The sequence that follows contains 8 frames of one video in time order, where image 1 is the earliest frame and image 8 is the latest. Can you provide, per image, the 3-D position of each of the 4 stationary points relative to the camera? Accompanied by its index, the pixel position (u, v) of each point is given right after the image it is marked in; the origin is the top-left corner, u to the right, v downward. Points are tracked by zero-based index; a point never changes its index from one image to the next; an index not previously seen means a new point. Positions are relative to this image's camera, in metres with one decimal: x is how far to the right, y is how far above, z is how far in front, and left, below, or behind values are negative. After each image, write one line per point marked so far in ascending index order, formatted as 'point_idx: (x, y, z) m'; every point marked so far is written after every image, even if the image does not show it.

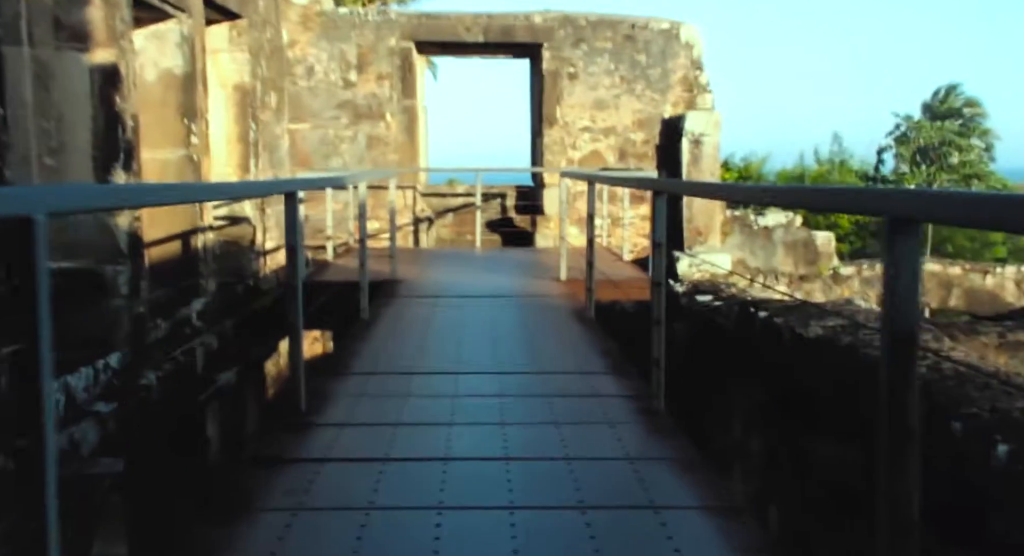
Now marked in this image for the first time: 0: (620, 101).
0: (+0.9, +1.5, +7.8) m
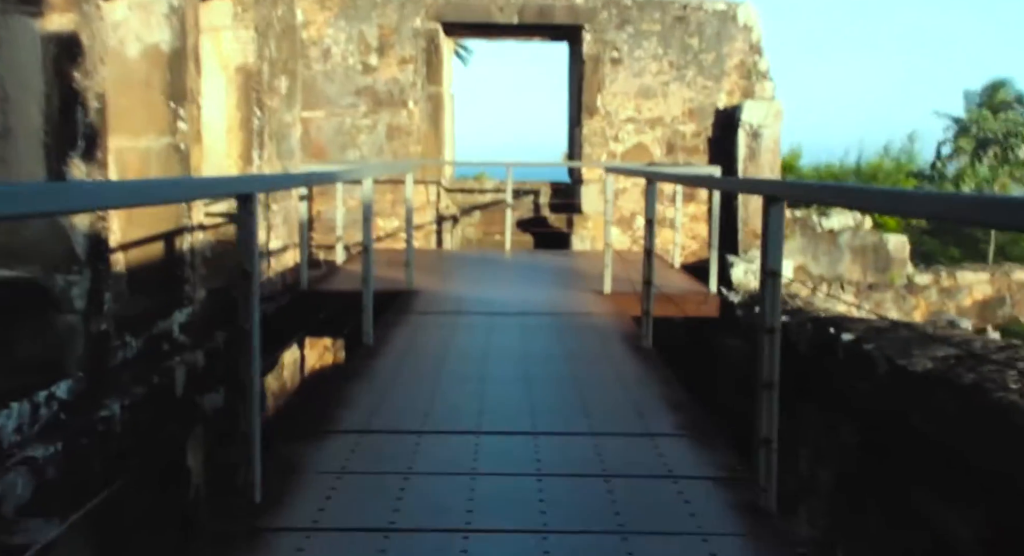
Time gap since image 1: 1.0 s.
0: (+1.2, +1.5, +7.0) m
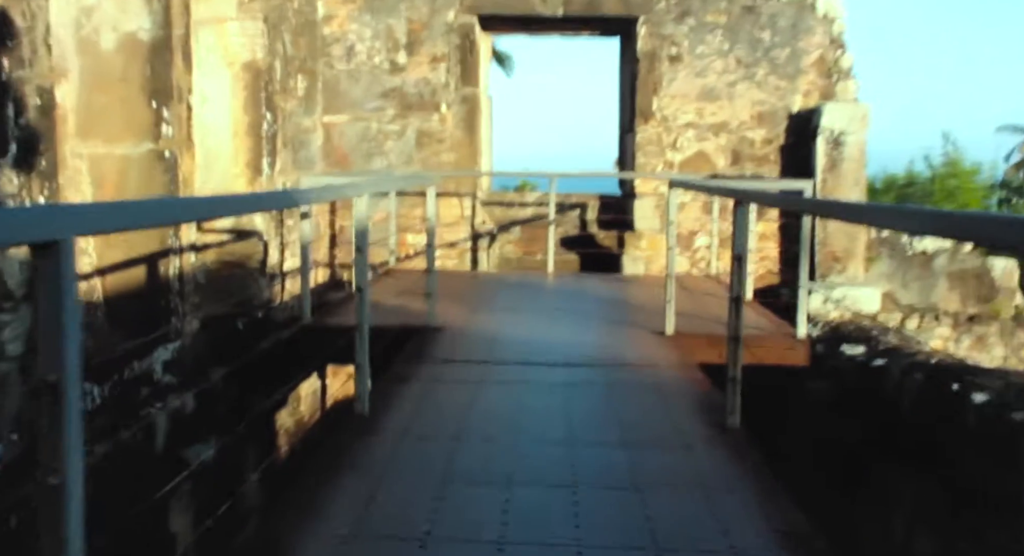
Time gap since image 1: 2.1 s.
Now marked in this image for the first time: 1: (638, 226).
0: (+1.5, +1.3, +6.2) m
1: (+0.9, +0.4, +6.3) m
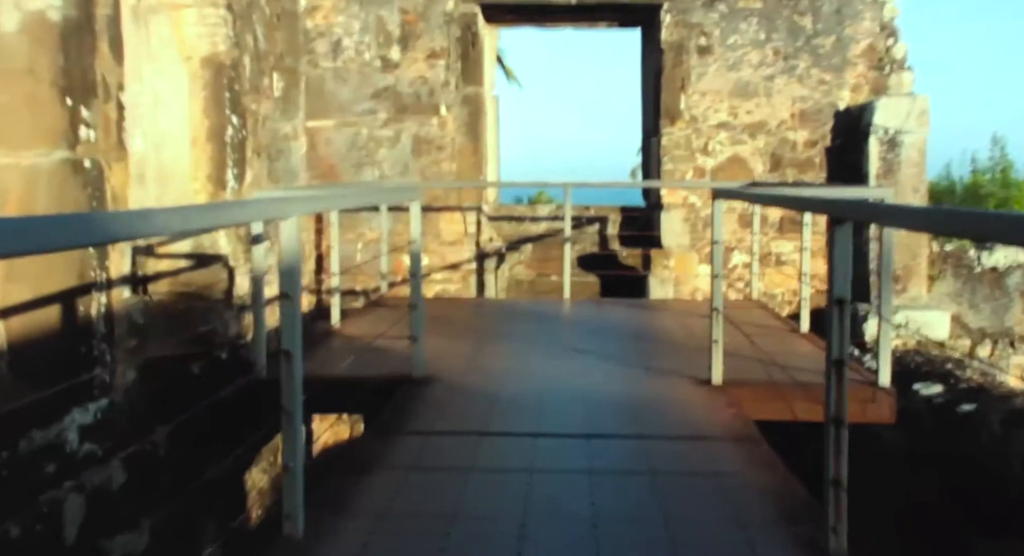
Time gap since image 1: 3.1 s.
0: (+1.6, +1.1, +5.4) m
1: (+0.9, +0.2, +5.6) m
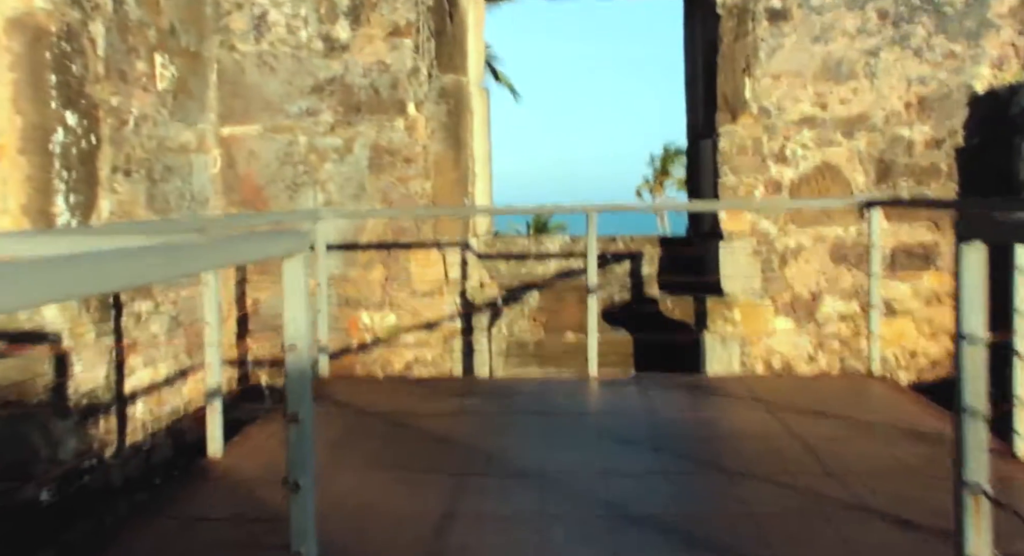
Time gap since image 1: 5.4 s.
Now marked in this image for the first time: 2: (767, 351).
0: (+1.5, +0.9, +3.8) m
1: (+0.9, 0.0, +3.9) m
2: (+1.1, -0.3, +3.9) m
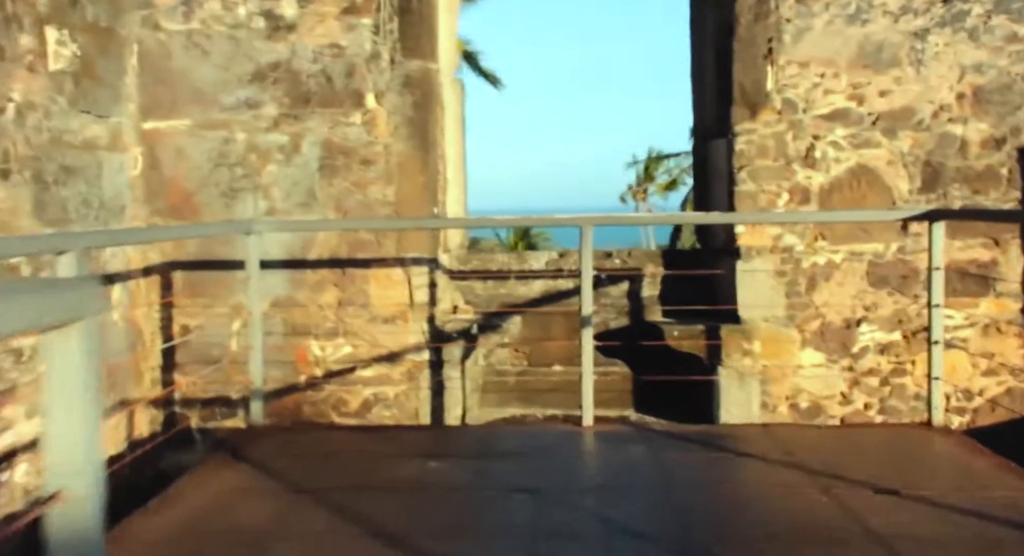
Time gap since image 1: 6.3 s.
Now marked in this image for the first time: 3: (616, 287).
0: (+1.5, +0.8, +3.2) m
1: (+0.8, -0.1, +3.3) m
2: (+1.0, -0.4, +3.3) m
3: (+0.4, 0.0, +3.7) m
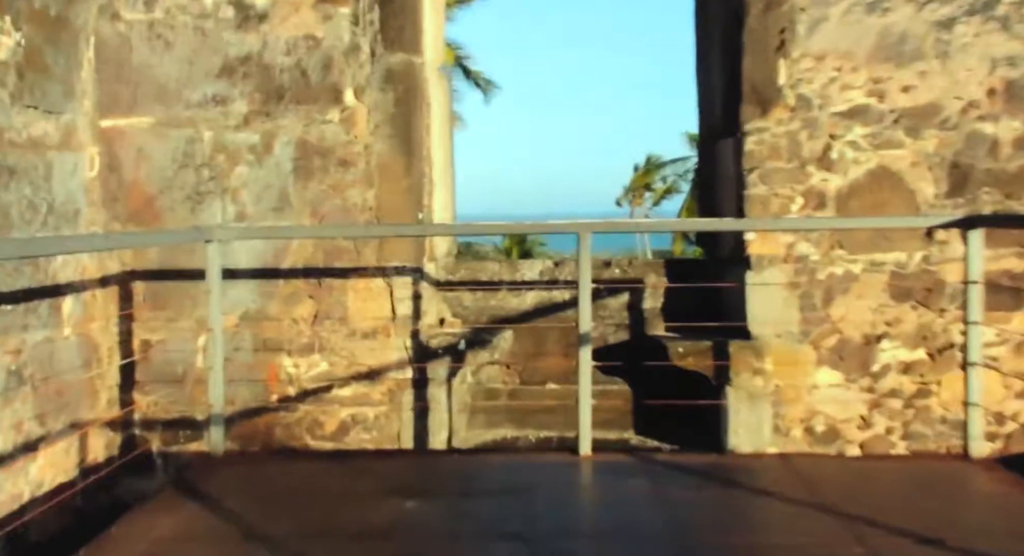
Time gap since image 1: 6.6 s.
0: (+1.4, +0.8, +3.0) m
1: (+0.8, -0.2, +3.0) m
2: (+1.0, -0.4, +3.0) m
3: (+0.4, -0.1, +3.4) m
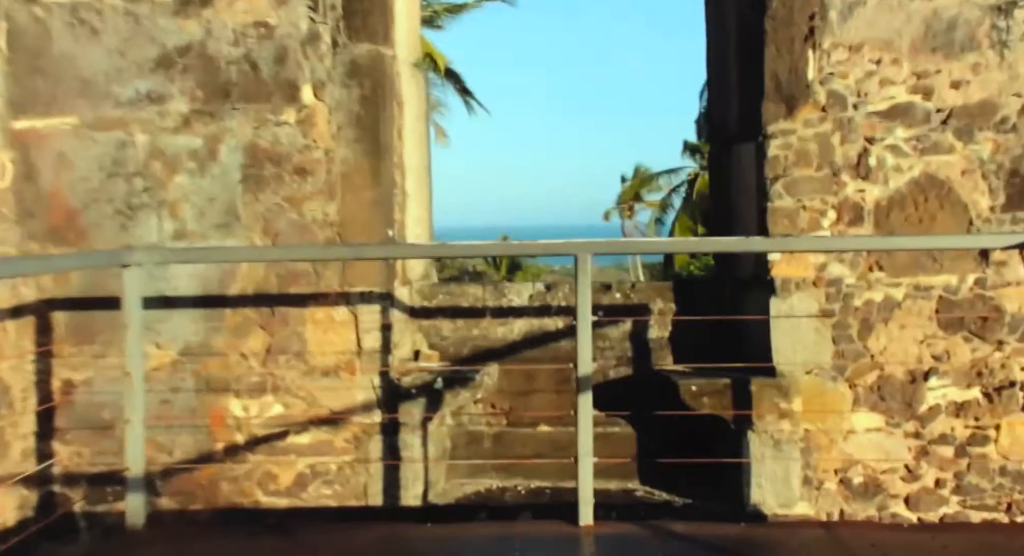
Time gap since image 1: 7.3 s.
0: (+1.4, +0.7, +2.5) m
1: (+0.8, -0.2, +2.6) m
2: (+0.9, -0.5, +2.6) m
3: (+0.3, -0.2, +2.9) m
